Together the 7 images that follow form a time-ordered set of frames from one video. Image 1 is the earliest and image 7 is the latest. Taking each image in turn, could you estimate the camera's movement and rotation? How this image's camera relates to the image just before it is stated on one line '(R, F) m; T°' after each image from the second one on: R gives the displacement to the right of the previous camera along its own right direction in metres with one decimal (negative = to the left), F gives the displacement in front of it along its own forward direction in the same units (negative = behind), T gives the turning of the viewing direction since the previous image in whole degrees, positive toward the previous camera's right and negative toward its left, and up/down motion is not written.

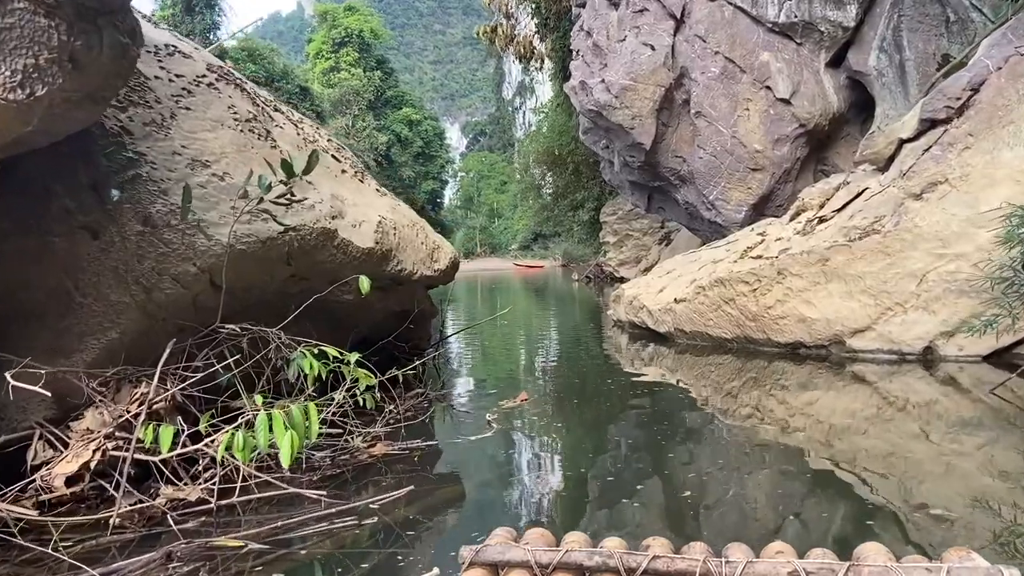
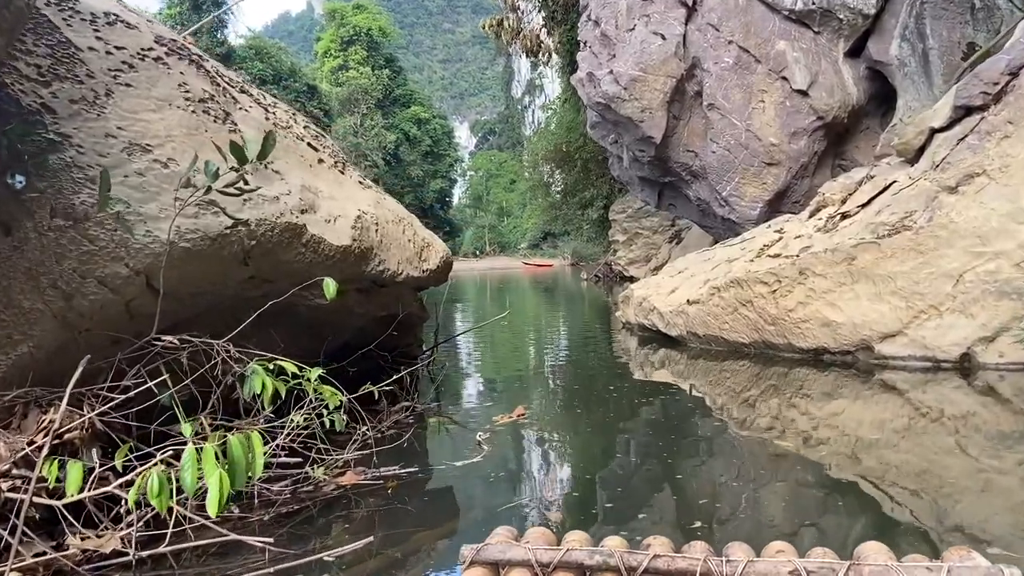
(+0.1, +0.5) m; -1°
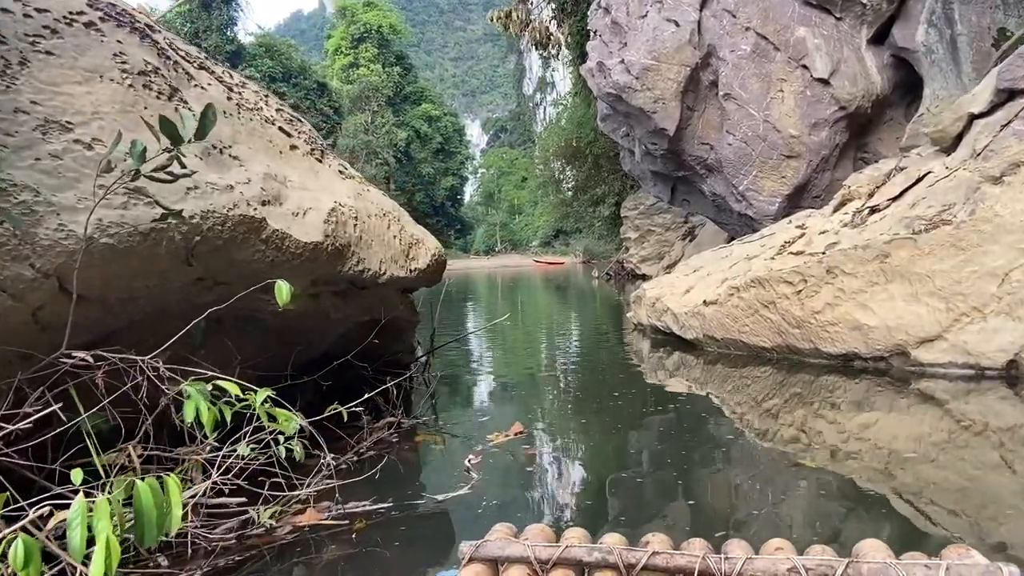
(+0.1, +0.5) m; -1°
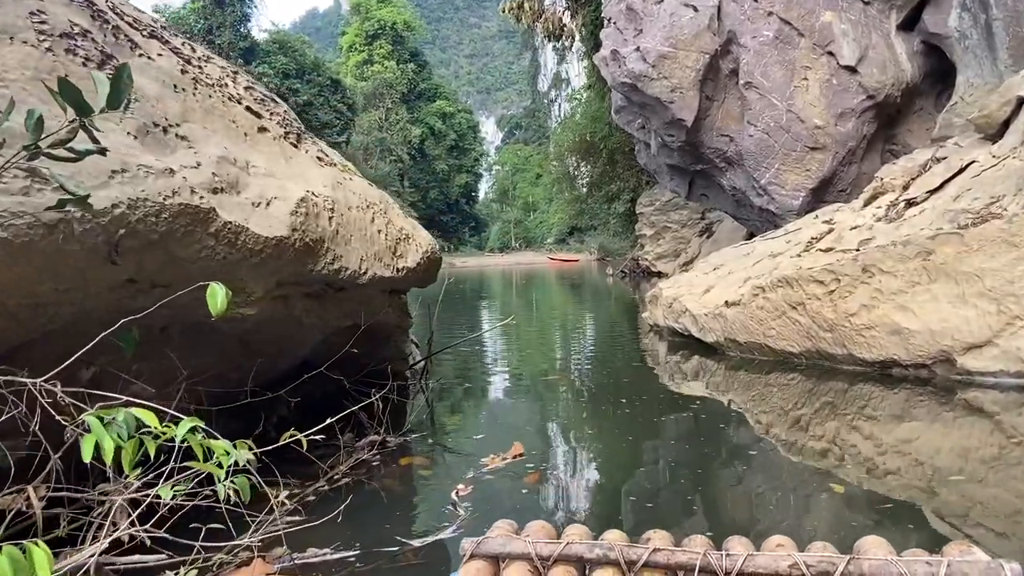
(+0.1, +0.5) m; -1°
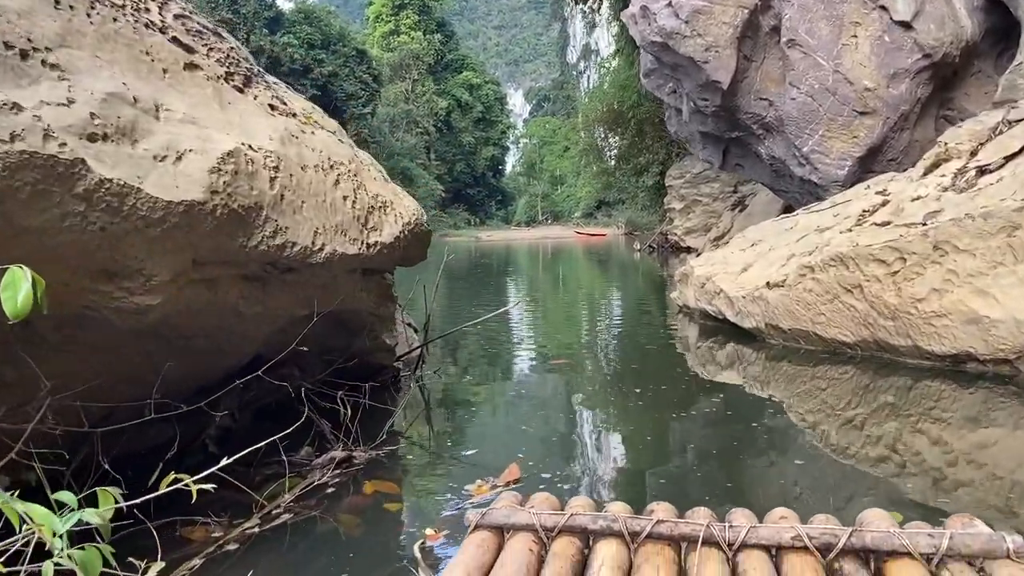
(+0.1, +0.7) m; -2°
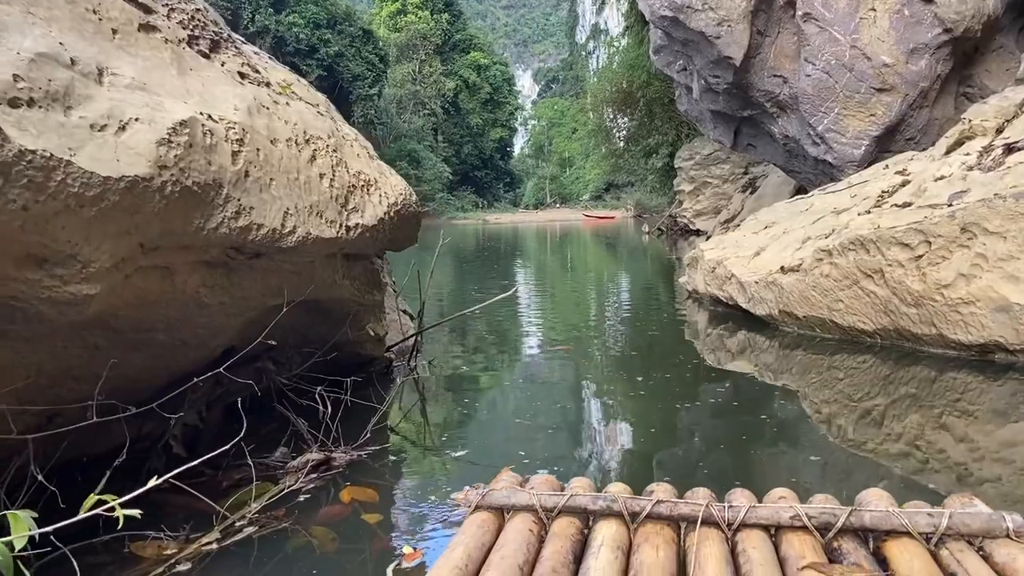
(0.0, +0.3) m; -1°
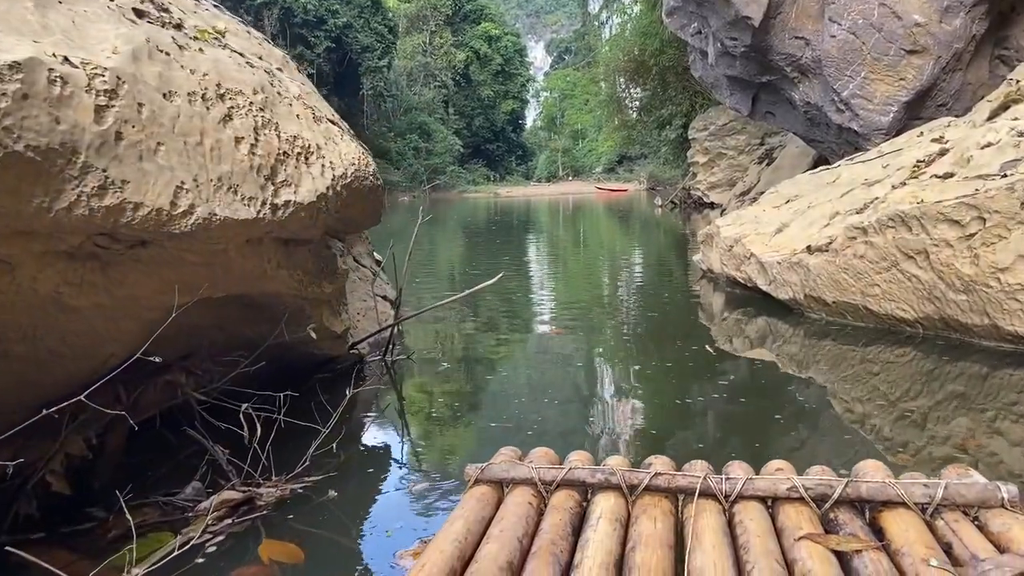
(+0.1, +0.6) m; -1°
